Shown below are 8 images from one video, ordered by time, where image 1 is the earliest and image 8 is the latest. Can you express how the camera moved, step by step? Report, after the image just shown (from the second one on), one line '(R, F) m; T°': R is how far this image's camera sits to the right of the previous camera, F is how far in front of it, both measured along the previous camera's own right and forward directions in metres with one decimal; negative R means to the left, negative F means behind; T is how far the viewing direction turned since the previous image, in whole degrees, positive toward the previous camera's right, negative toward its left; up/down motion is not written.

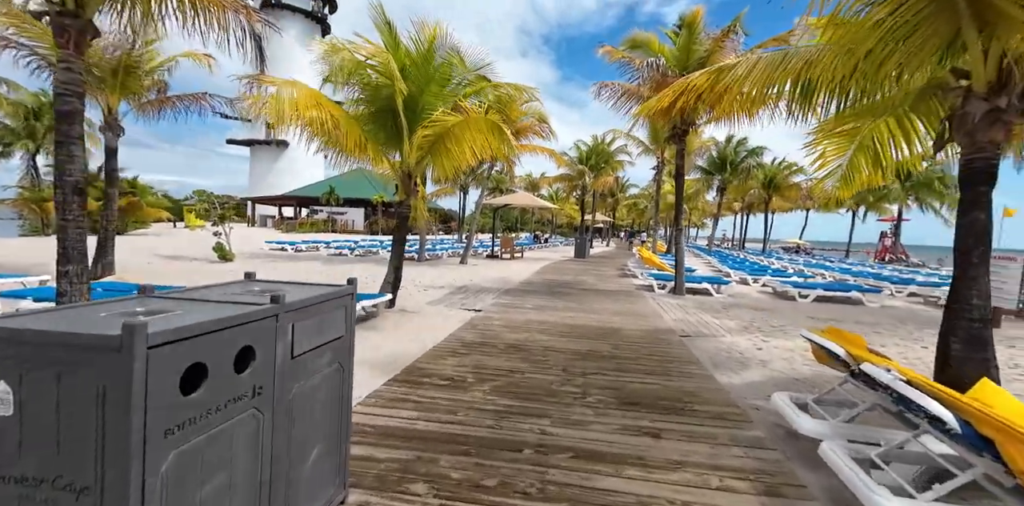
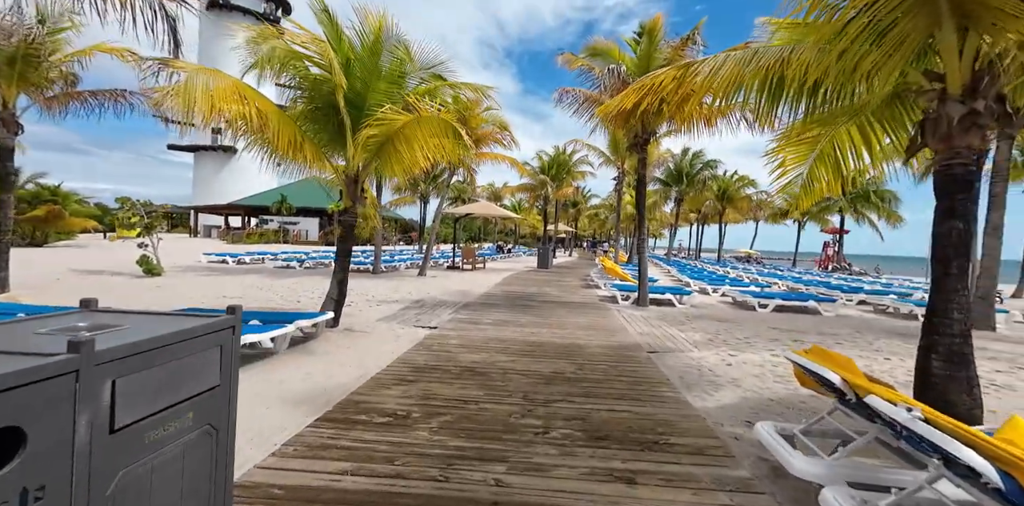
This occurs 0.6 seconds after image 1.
(+0.1, +0.5) m; +5°
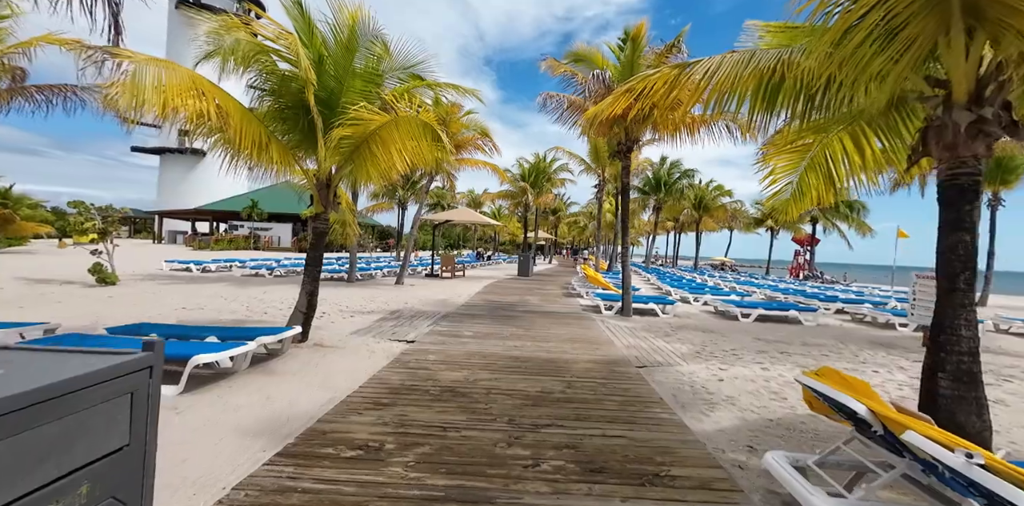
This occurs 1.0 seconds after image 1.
(-0.1, +0.3) m; +3°
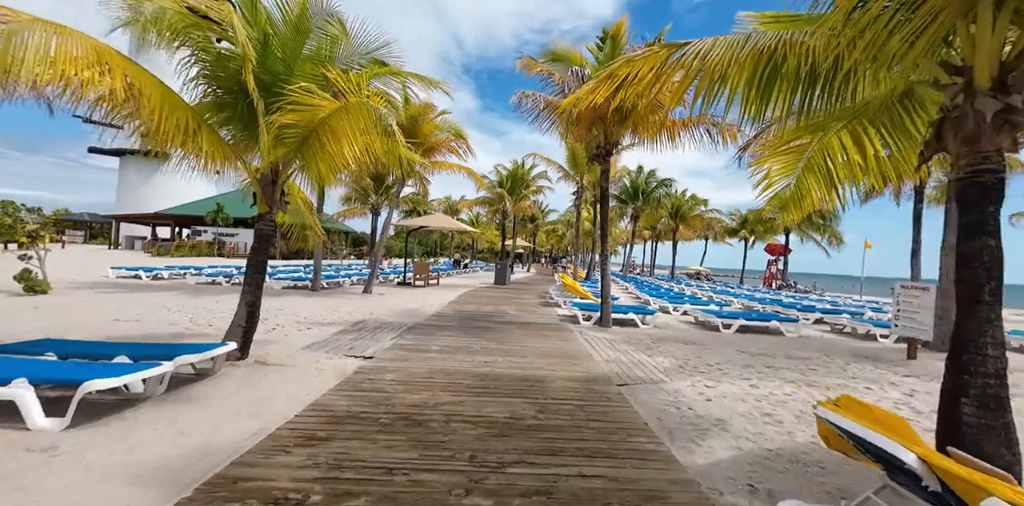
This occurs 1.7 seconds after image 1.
(+0.1, +0.5) m; +3°
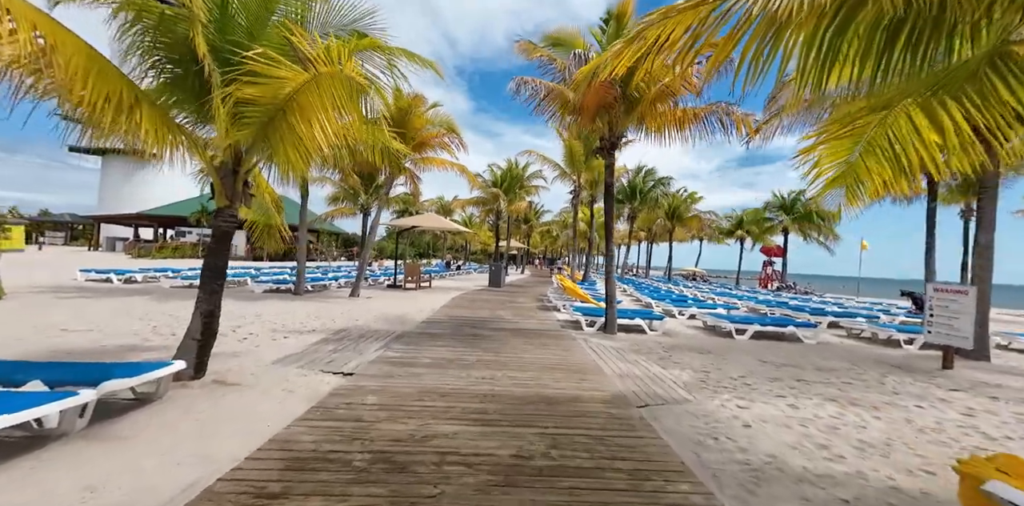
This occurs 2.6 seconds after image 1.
(-0.1, +0.7) m; +1°
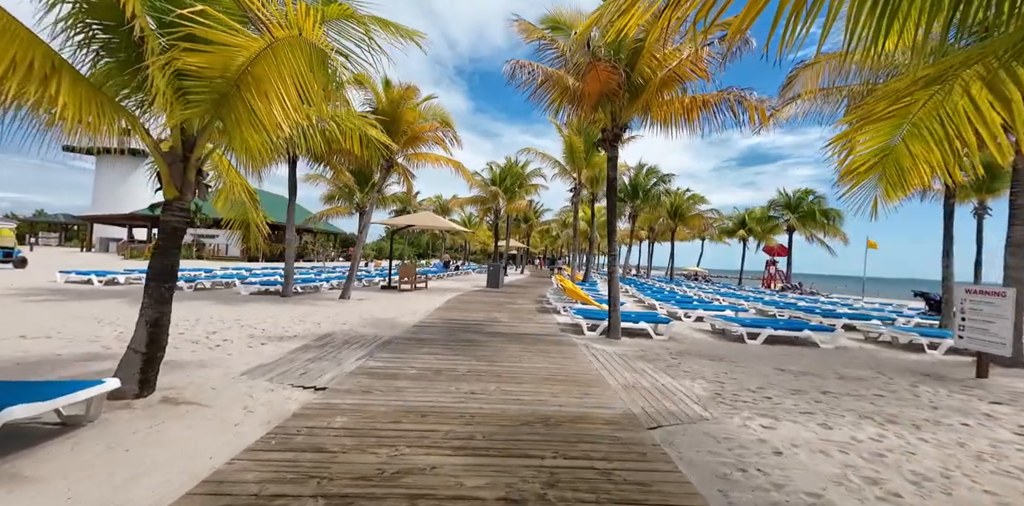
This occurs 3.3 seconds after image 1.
(+0.1, +0.6) m; 0°
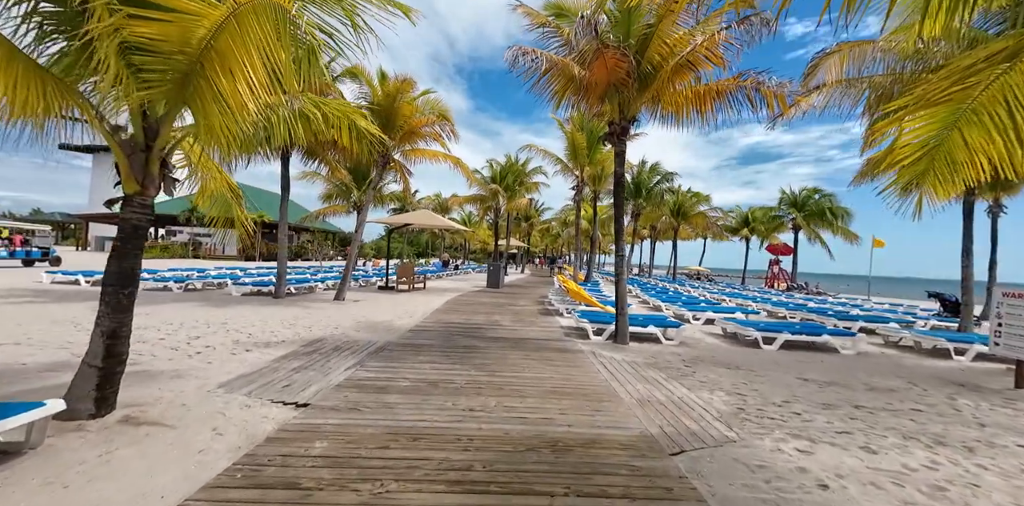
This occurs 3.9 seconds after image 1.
(0.0, +0.4) m; 0°
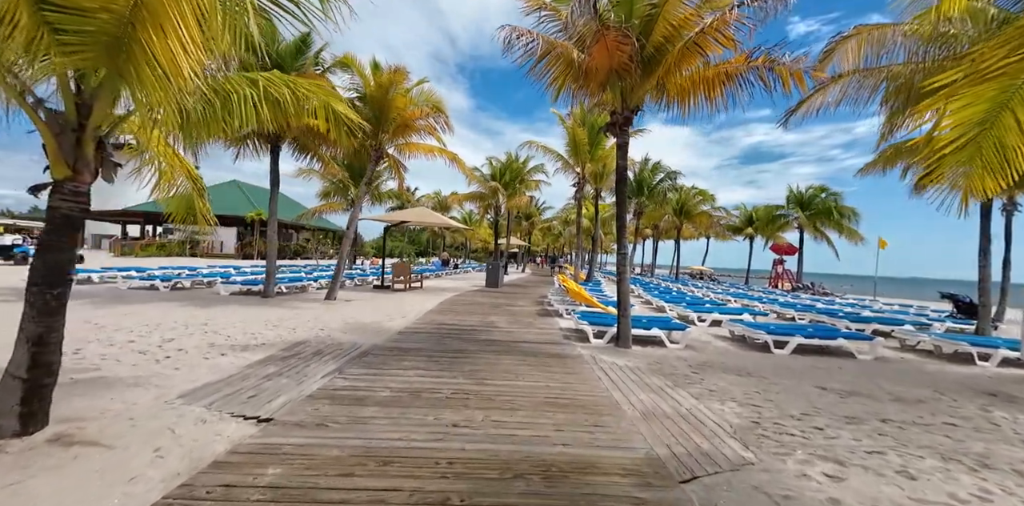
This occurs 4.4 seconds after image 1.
(+0.1, +0.4) m; 0°
